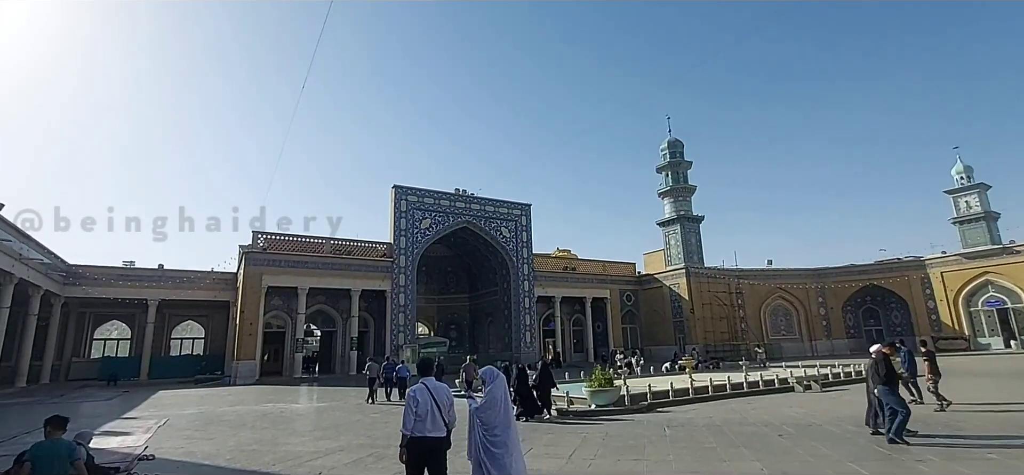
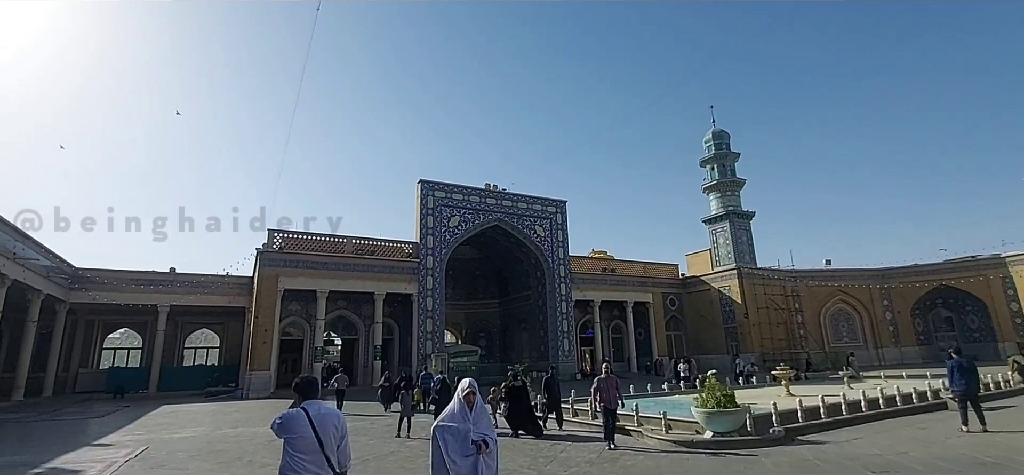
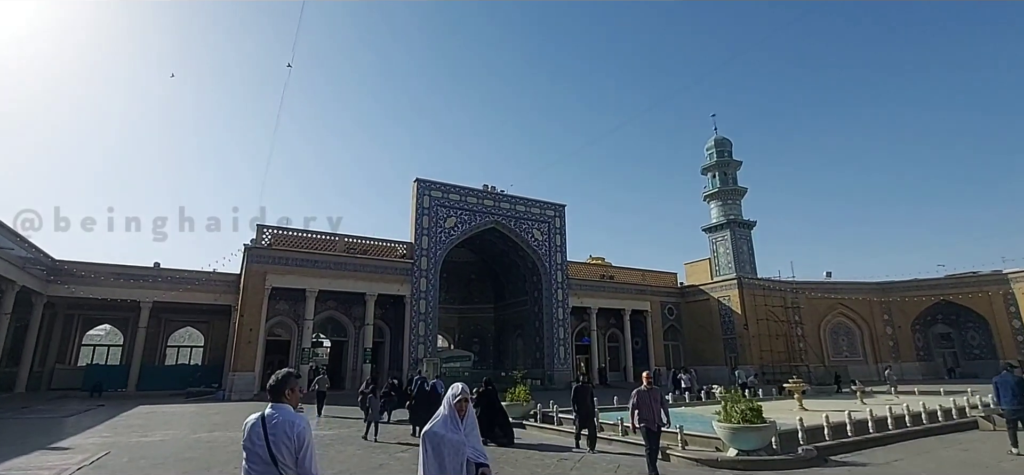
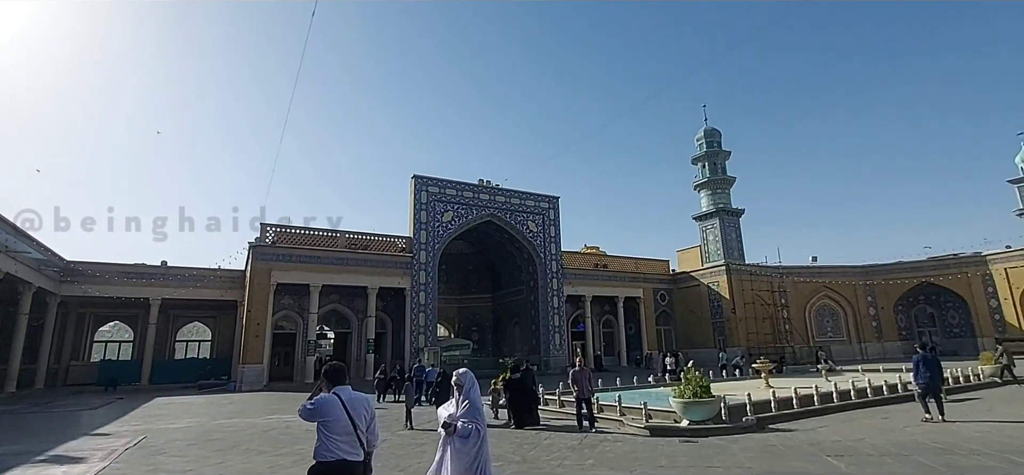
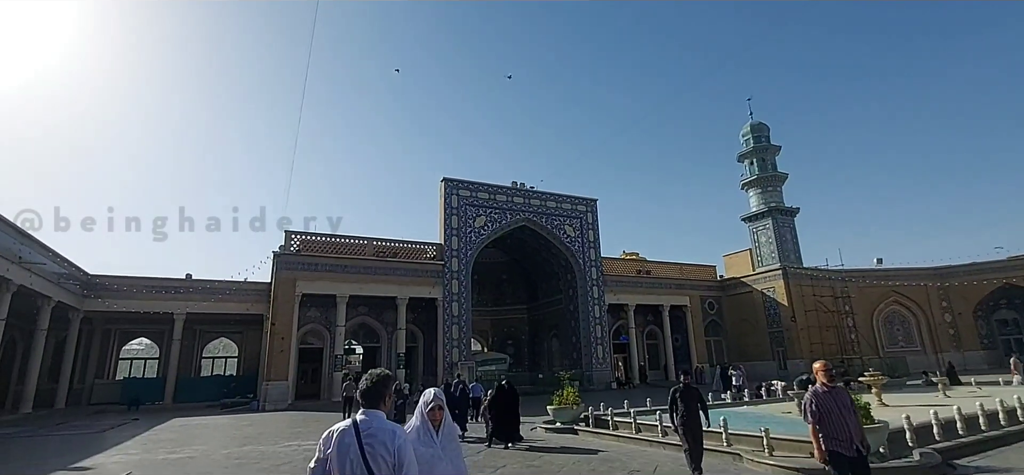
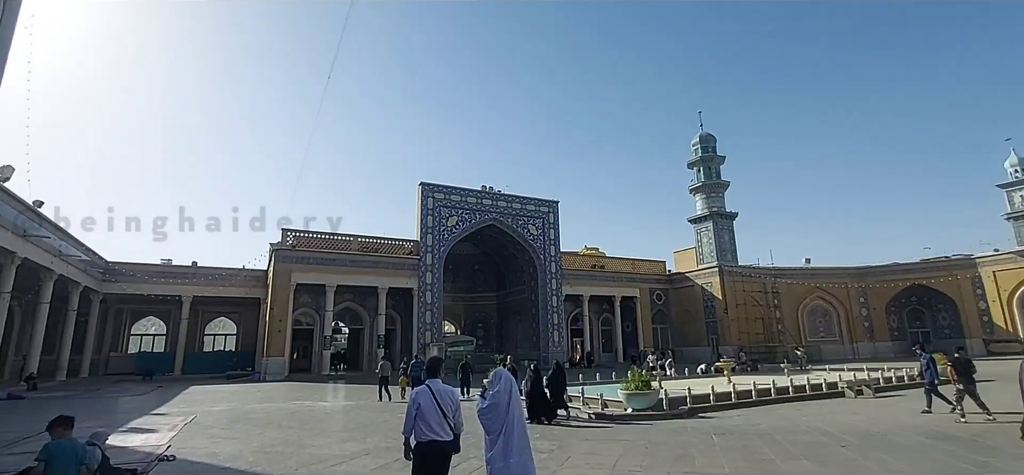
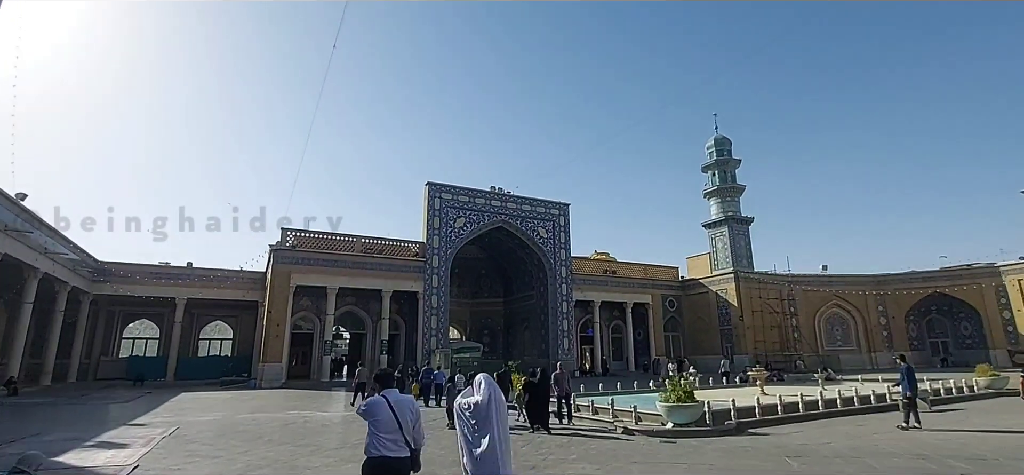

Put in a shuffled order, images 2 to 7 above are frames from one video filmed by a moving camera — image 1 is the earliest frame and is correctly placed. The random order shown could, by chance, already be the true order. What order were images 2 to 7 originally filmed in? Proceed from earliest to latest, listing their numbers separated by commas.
6, 7, 4, 2, 3, 5
